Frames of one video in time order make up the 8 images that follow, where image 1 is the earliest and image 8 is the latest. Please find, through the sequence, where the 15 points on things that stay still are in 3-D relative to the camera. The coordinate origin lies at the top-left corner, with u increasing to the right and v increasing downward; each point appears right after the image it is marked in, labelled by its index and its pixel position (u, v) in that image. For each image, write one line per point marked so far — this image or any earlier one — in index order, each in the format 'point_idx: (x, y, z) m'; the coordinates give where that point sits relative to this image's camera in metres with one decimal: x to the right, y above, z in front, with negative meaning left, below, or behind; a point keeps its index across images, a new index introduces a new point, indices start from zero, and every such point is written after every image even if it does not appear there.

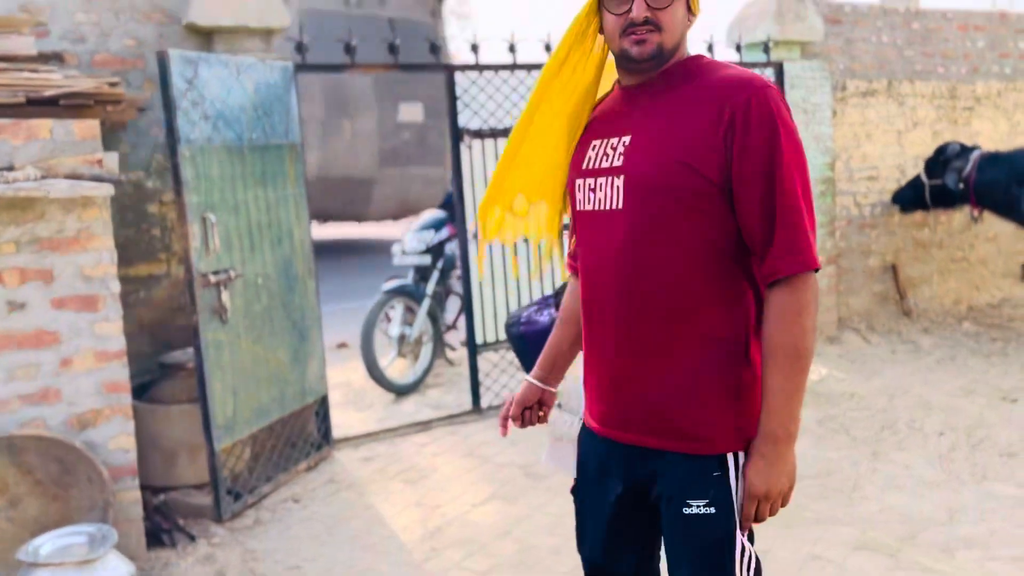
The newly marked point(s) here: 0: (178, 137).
0: (-1.4, +0.6, +3.7) m
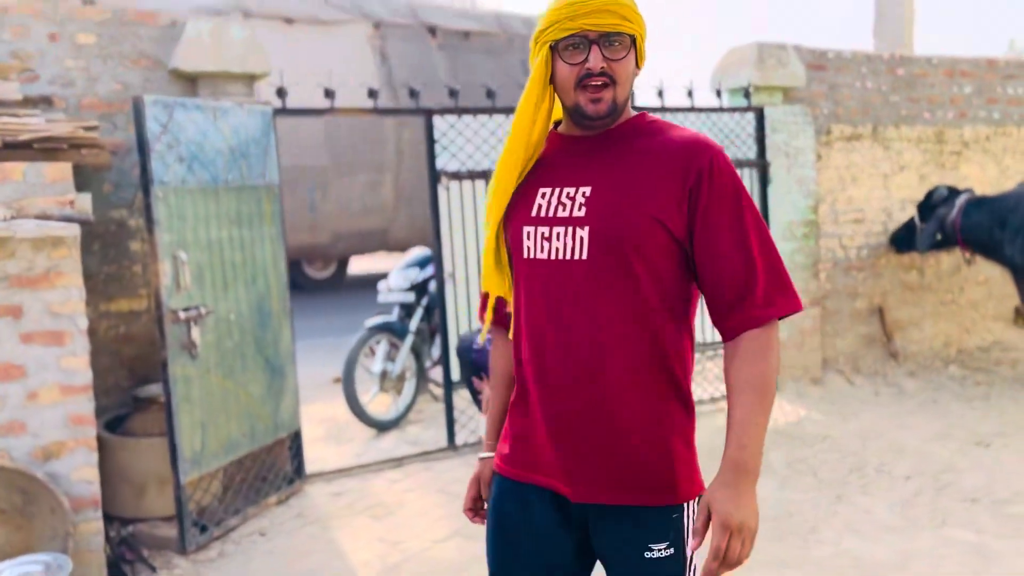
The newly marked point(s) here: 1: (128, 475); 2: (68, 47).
0: (-1.6, +0.5, +3.9) m
1: (-1.8, -0.9, +4.2) m
2: (-2.3, +1.2, +4.5) m
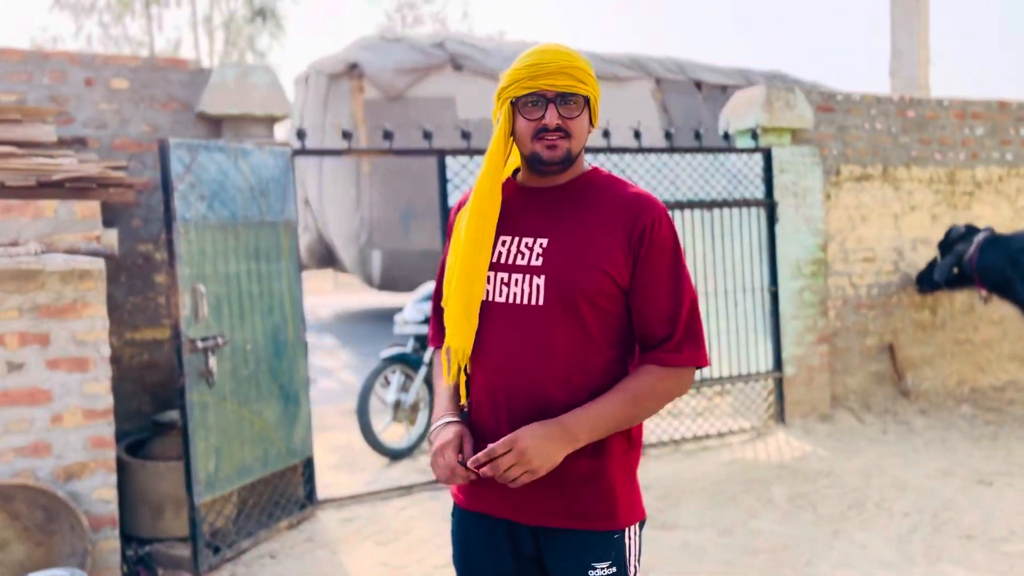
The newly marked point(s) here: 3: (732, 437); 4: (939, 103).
0: (-1.6, +0.3, +4.1) m
1: (-1.8, -1.0, +4.4) m
2: (-2.2, +1.1, +4.8) m
3: (+1.6, -1.1, +6.6) m
4: (+3.7, +1.6, +7.5) m
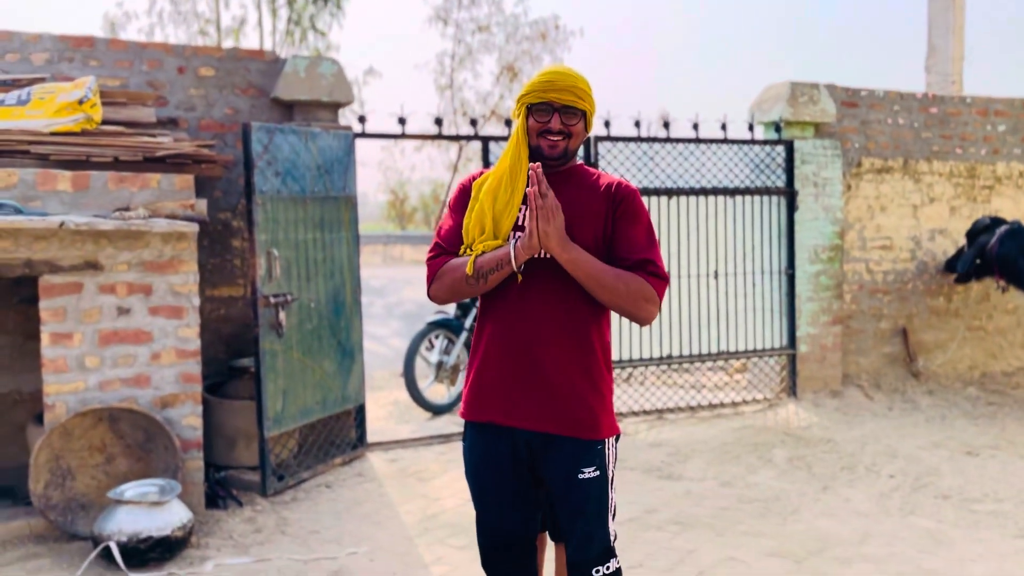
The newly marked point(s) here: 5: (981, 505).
0: (-1.4, +0.5, +4.8) m
1: (-1.7, -0.8, +5.1) m
2: (-2.0, +1.3, +5.5) m
3: (+1.9, -1.0, +7.1) m
4: (+4.0, +1.7, +7.9) m
5: (+2.6, -1.2, +4.8) m
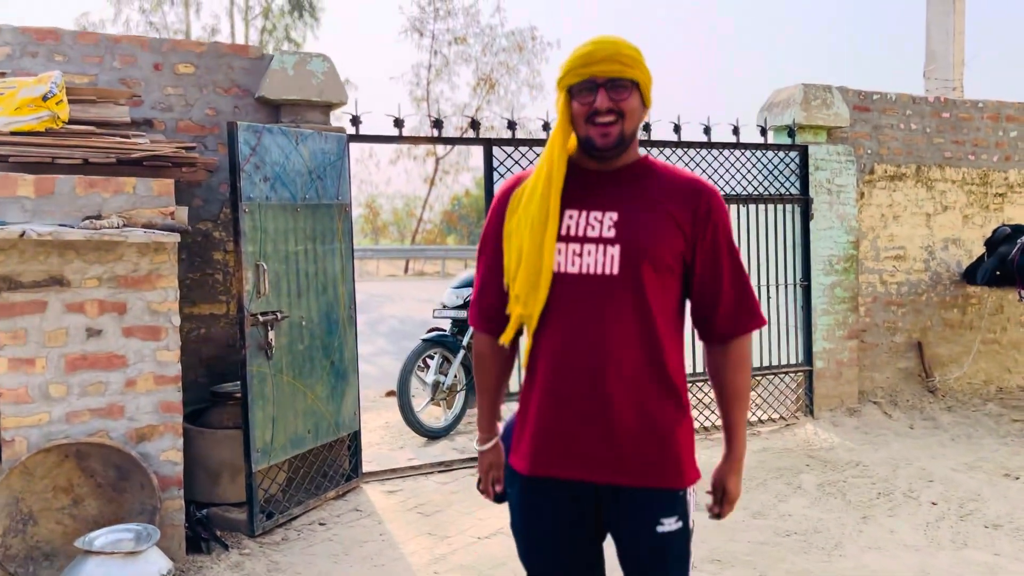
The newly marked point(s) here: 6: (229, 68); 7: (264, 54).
0: (-1.3, +0.5, +4.3) m
1: (-1.6, -0.9, +4.6) m
2: (-2.0, +1.2, +5.0) m
3: (+1.9, -1.1, +6.7) m
4: (+4.0, +1.6, +7.6) m
5: (+2.7, -1.2, +4.5) m
6: (-1.7, +1.3, +5.1) m
7: (-1.5, +1.4, +5.2) m
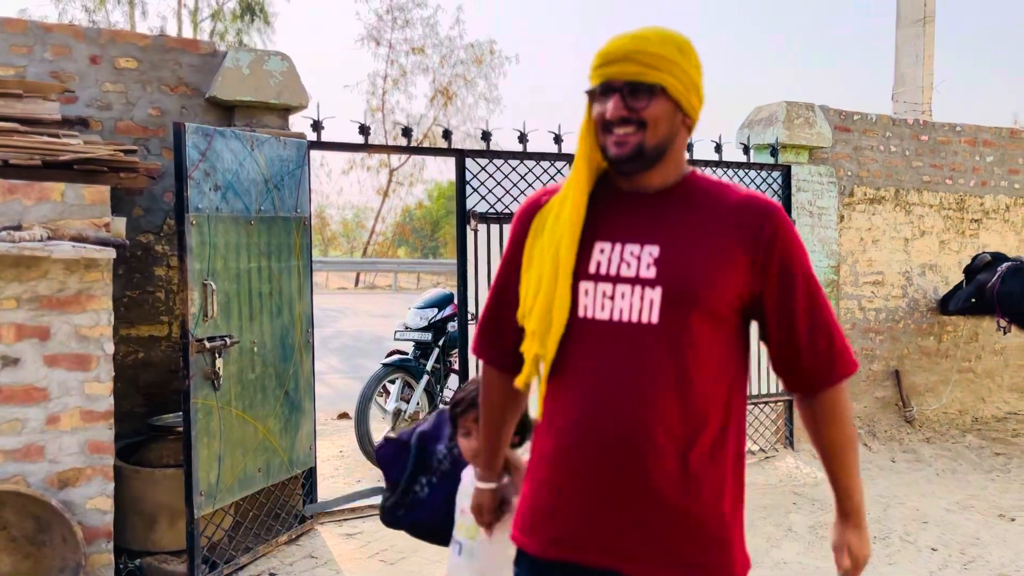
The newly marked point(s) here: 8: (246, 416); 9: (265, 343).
0: (-1.4, +0.4, +3.8) m
1: (-1.7, -1.0, +4.1) m
2: (-2.1, +1.1, +4.5) m
3: (+1.6, -1.2, +6.4) m
4: (+3.7, +1.4, +7.5) m
5: (+2.5, -1.4, +4.2) m
6: (-1.8, +1.2, +4.6) m
7: (-1.6, +1.3, +4.7) m
8: (-1.3, -0.6, +4.2) m
9: (-1.2, -0.3, +4.3) m
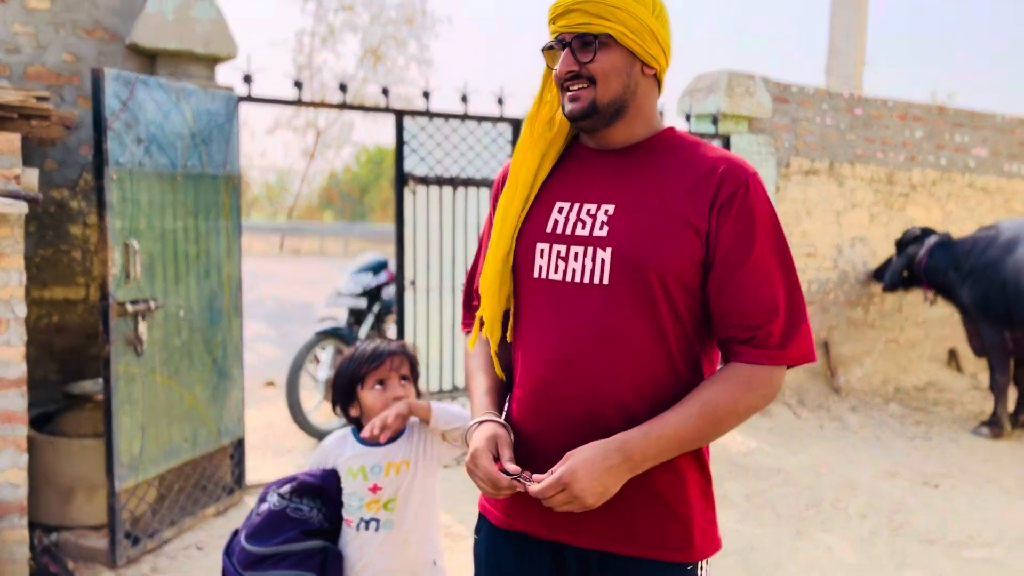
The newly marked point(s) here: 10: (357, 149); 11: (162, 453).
0: (-1.6, +0.5, +3.5) m
1: (-2.0, -0.8, +3.8) m
2: (-2.3, +1.3, +4.2) m
3: (+1.2, -1.0, +6.4) m
4: (+3.2, +1.6, +7.6) m
5: (+2.2, -1.3, +4.3) m
6: (-2.0, +1.4, +4.3) m
7: (-1.9, +1.5, +4.4) m
8: (-1.5, -0.4, +4.0) m
9: (-1.5, -0.1, +4.1) m
10: (-3.4, +3.0, +19.3) m
11: (-1.6, -0.7, +3.9) m
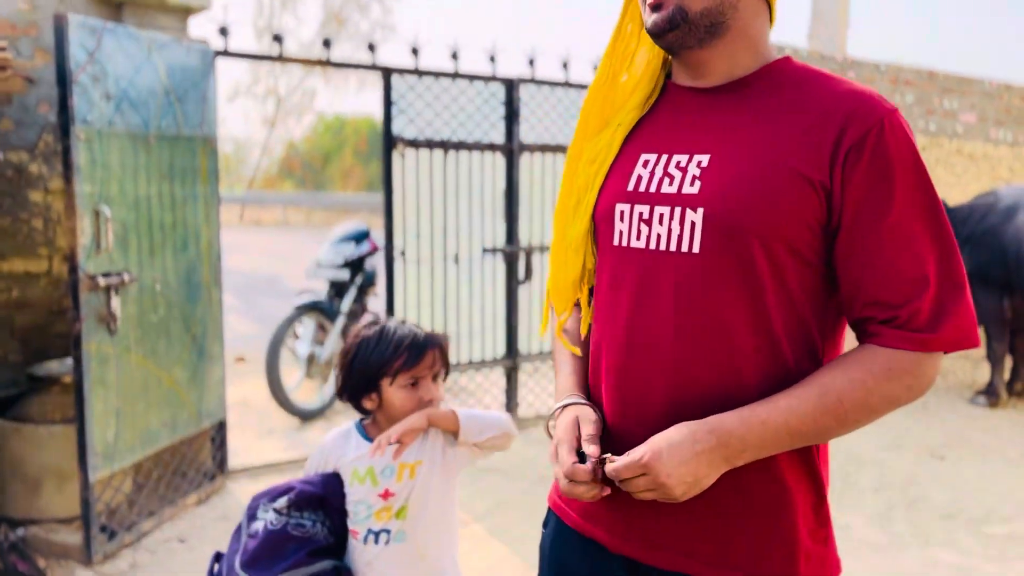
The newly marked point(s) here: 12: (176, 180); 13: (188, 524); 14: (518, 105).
0: (-1.6, +0.6, +3.2) m
1: (-1.9, -0.7, +3.5) m
2: (-2.3, +1.4, +3.7) m
3: (+1.1, -0.8, +6.2) m
4: (+3.1, +1.9, +7.4) m
5: (+2.3, -1.1, +4.2) m
6: (-2.0, +1.5, +3.9) m
7: (-1.9, +1.6, +4.0) m
8: (-1.5, -0.3, +3.6) m
9: (-1.5, 0.0, +3.8) m
10: (-4.0, +3.6, +18.7) m
11: (-1.5, -0.6, +3.6) m
12: (-1.5, +0.5, +3.8) m
13: (-1.4, -1.0, +3.9) m
14: (0.0, +1.1, +5.1) m
